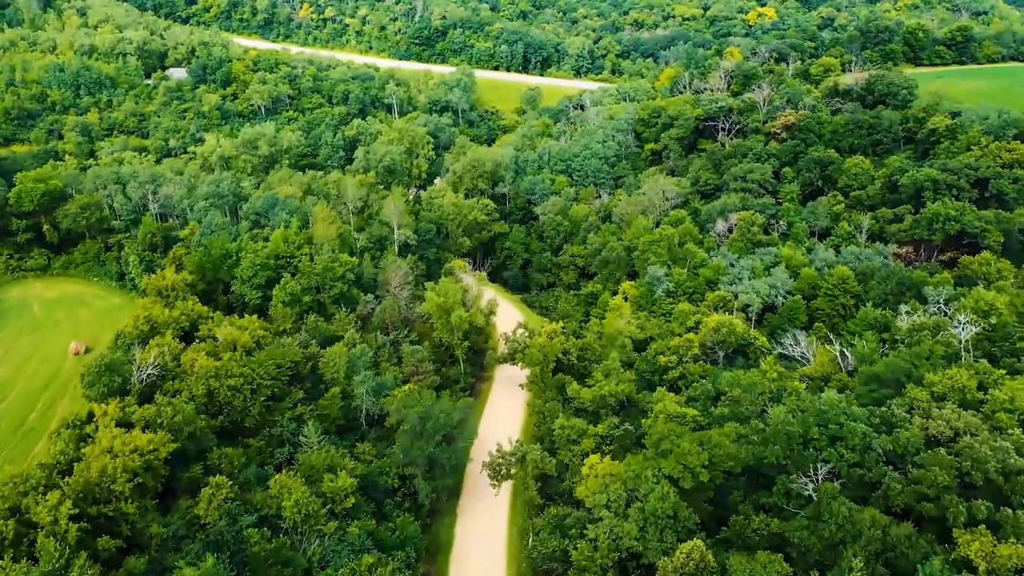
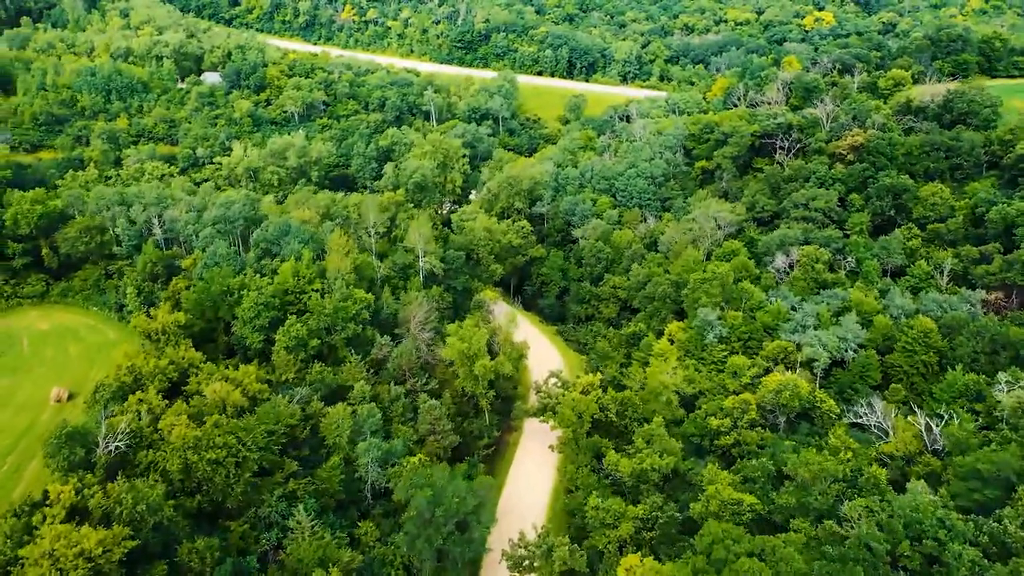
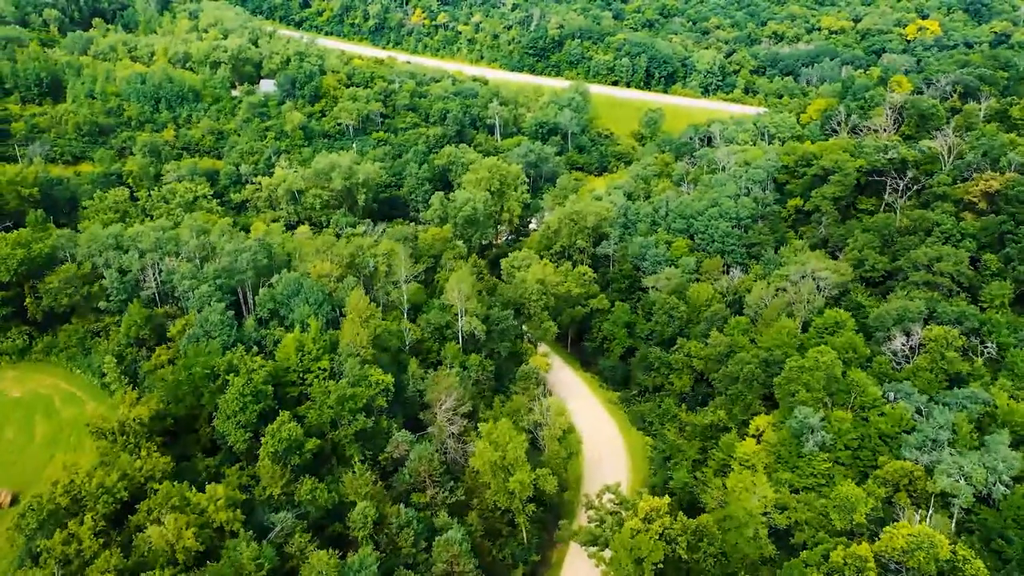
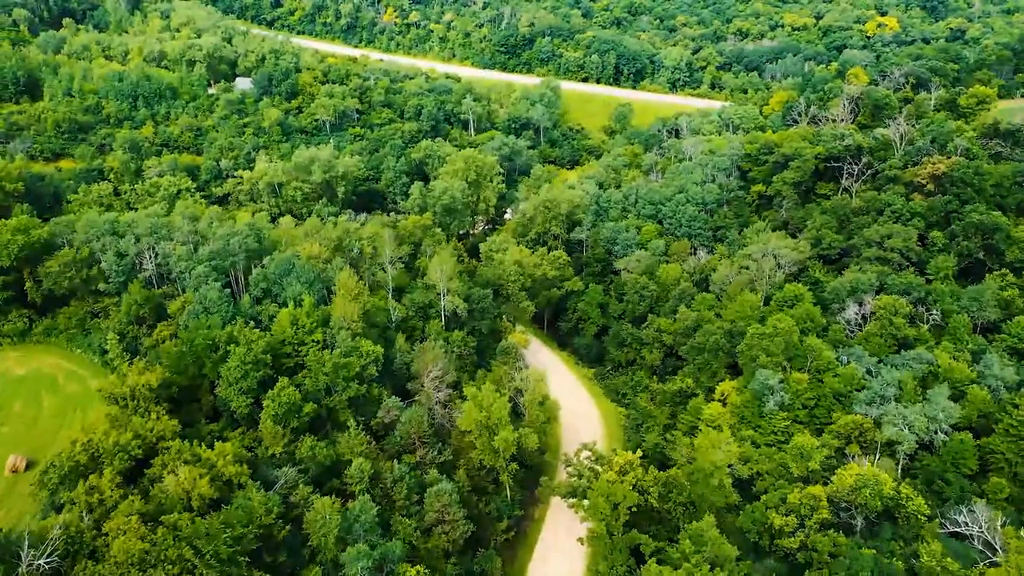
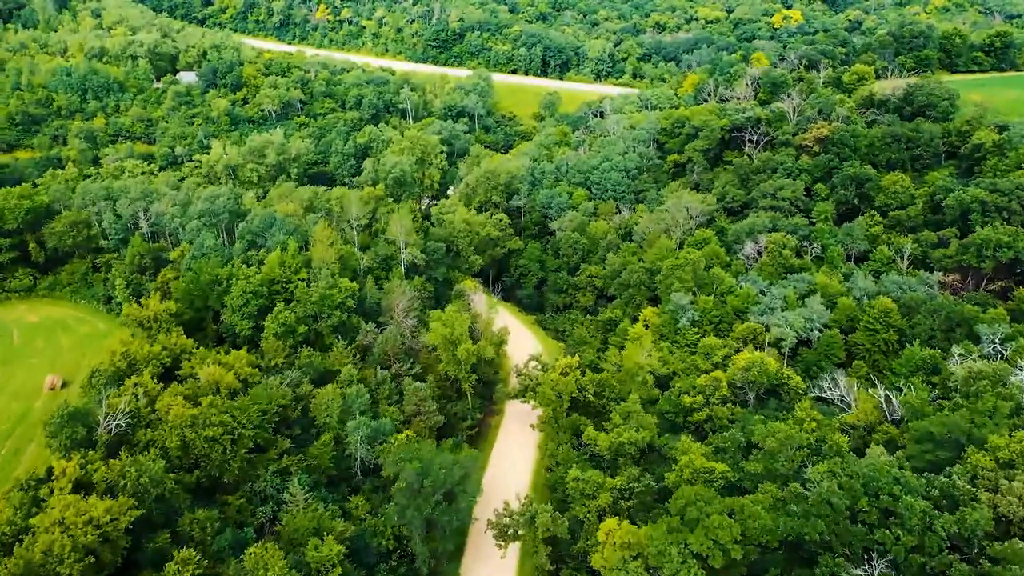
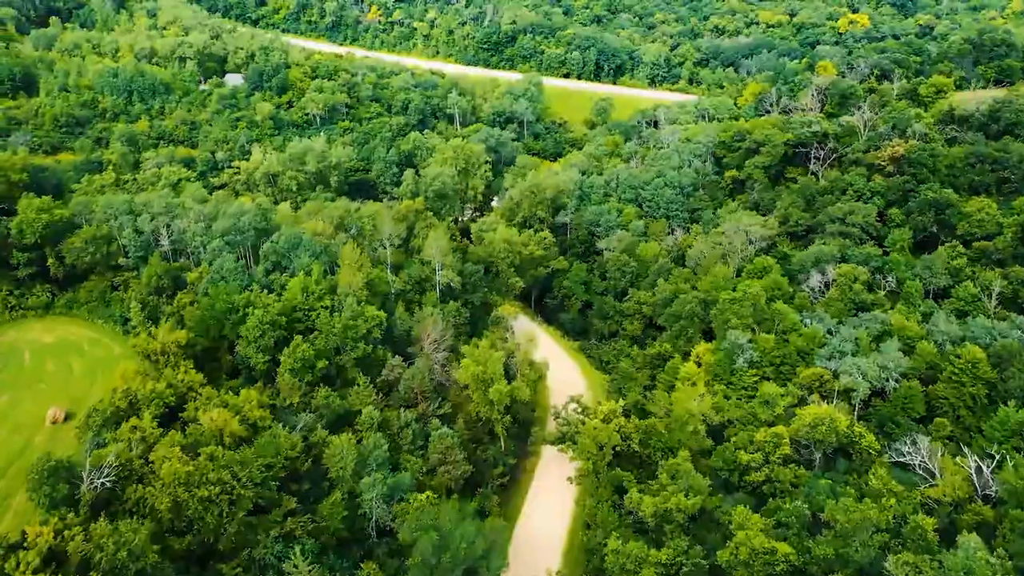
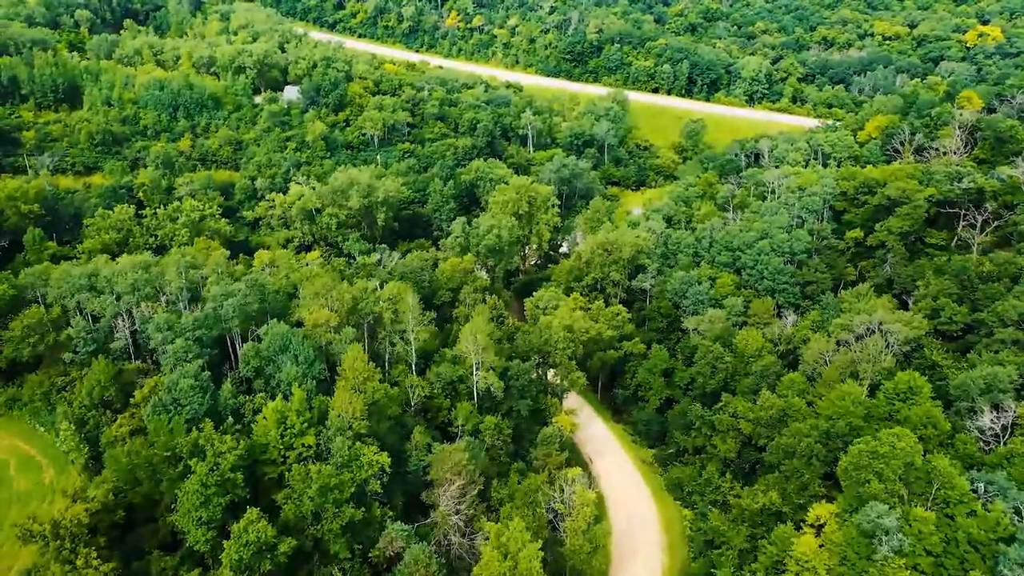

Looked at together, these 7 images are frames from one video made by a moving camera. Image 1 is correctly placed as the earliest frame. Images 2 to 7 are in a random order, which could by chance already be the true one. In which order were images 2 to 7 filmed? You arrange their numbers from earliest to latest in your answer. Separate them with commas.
5, 2, 6, 4, 3, 7
